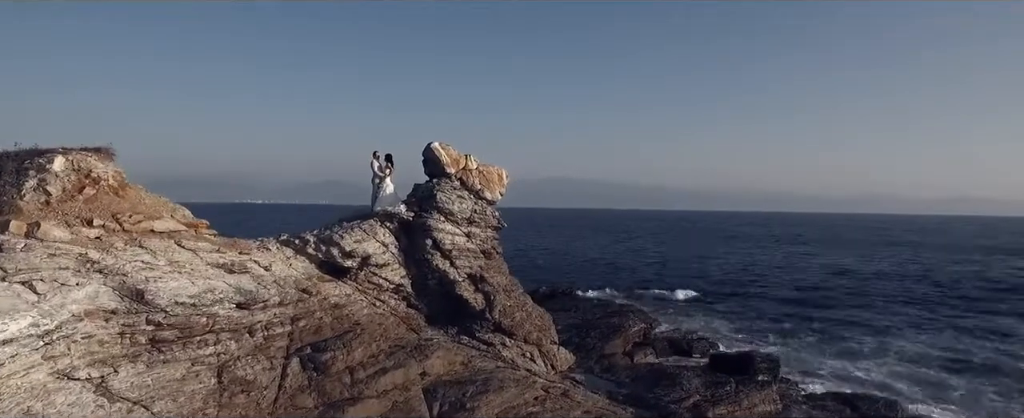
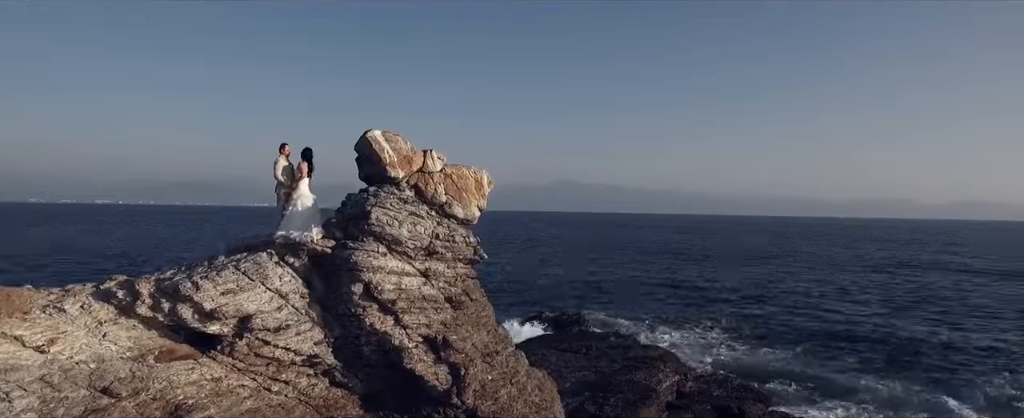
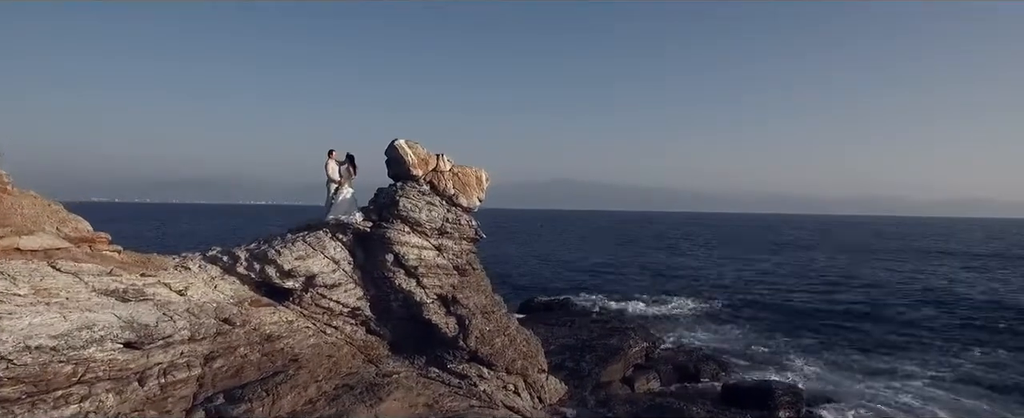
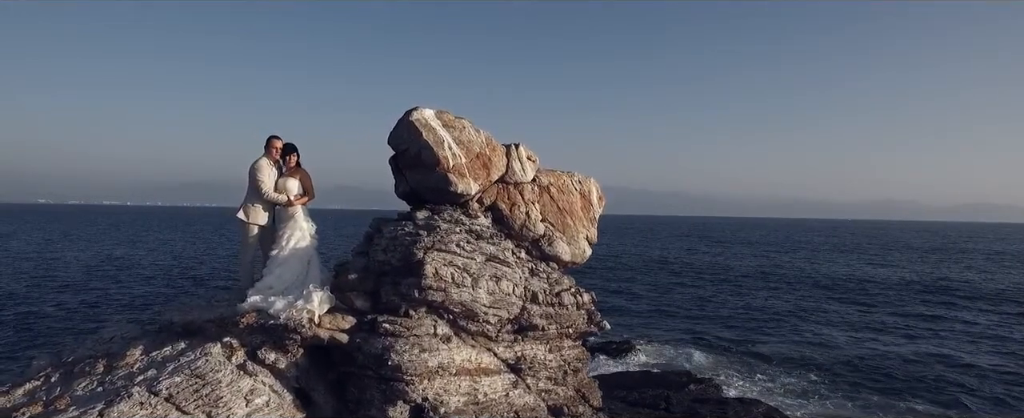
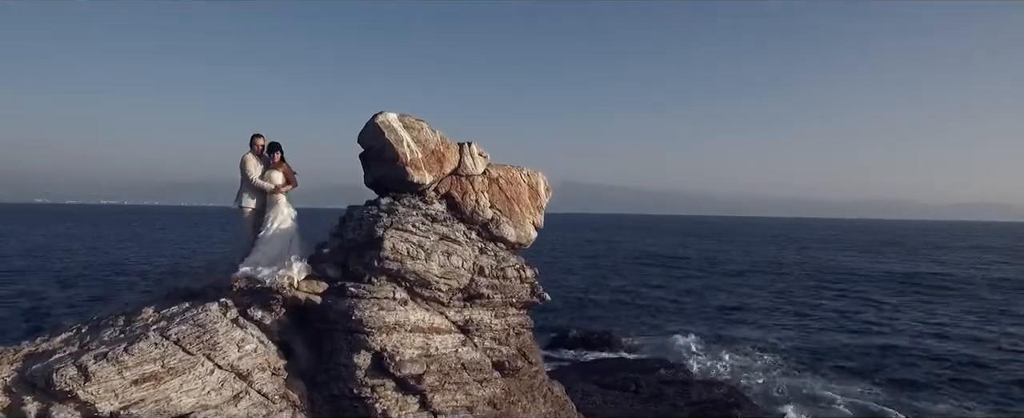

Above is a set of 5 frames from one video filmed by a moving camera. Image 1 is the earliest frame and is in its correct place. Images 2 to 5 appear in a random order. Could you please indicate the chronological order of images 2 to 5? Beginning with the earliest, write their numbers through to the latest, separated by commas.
3, 2, 5, 4
